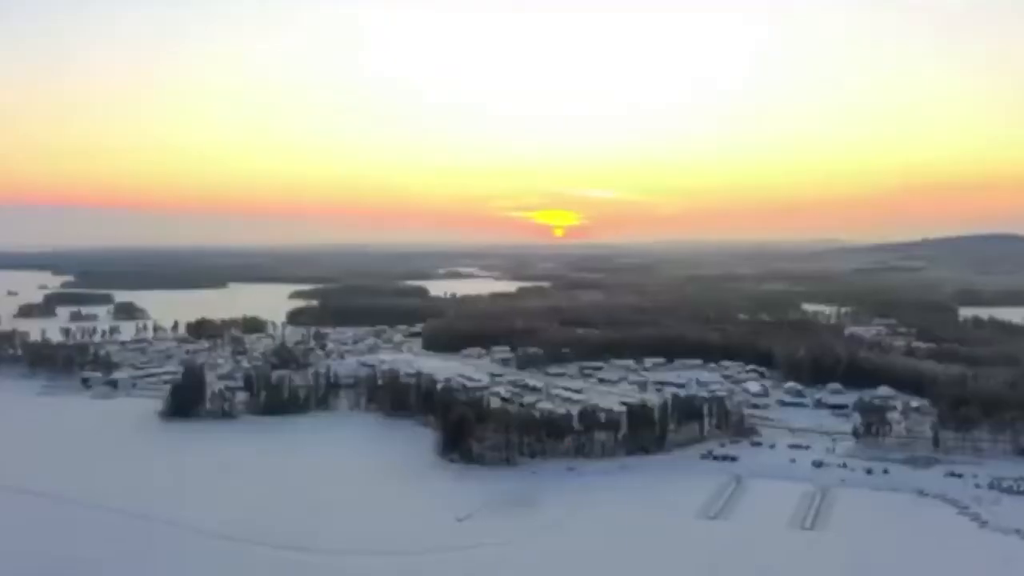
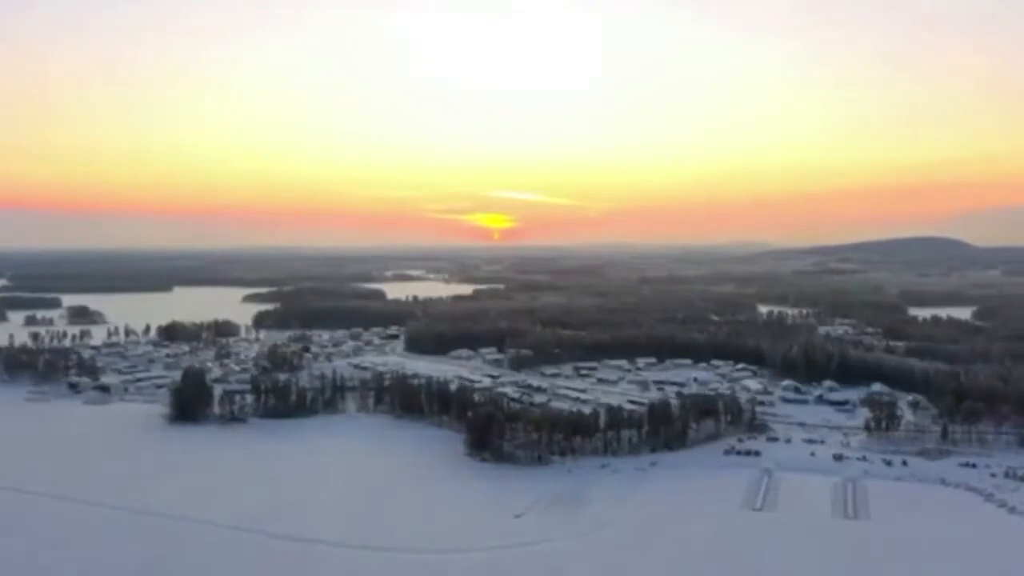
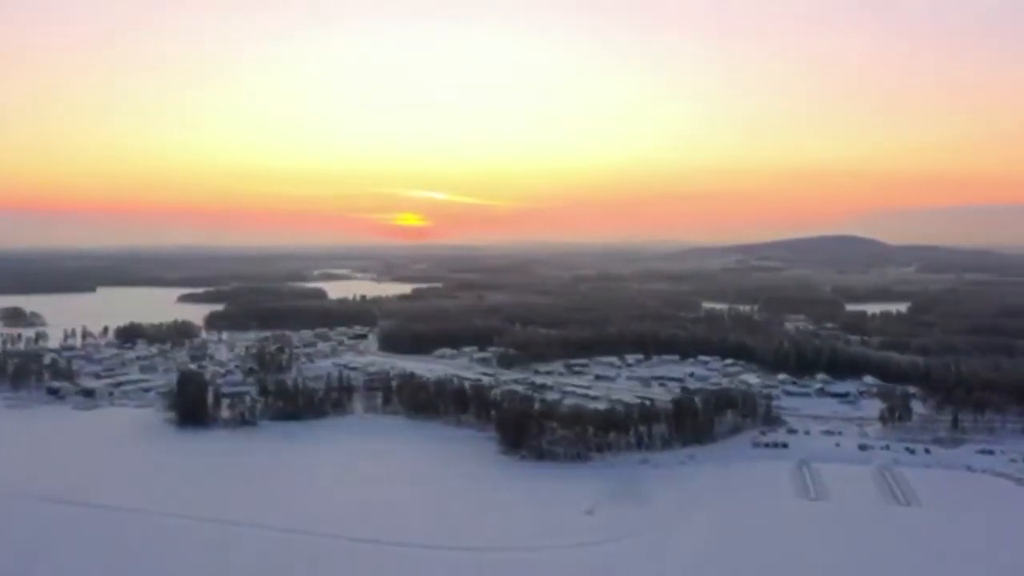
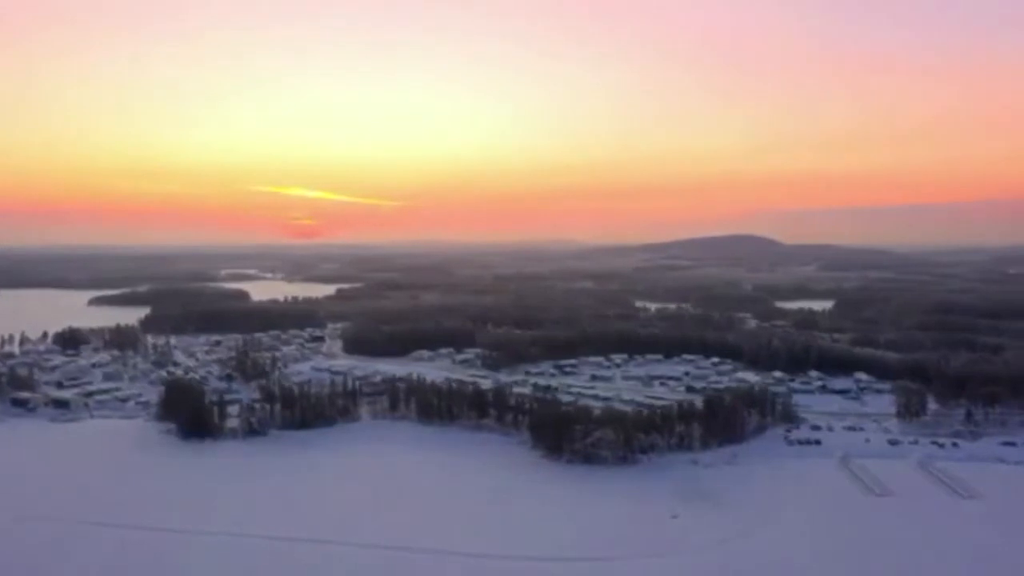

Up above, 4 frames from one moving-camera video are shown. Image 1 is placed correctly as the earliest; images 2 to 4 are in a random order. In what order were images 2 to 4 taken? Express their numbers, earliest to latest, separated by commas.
2, 3, 4
